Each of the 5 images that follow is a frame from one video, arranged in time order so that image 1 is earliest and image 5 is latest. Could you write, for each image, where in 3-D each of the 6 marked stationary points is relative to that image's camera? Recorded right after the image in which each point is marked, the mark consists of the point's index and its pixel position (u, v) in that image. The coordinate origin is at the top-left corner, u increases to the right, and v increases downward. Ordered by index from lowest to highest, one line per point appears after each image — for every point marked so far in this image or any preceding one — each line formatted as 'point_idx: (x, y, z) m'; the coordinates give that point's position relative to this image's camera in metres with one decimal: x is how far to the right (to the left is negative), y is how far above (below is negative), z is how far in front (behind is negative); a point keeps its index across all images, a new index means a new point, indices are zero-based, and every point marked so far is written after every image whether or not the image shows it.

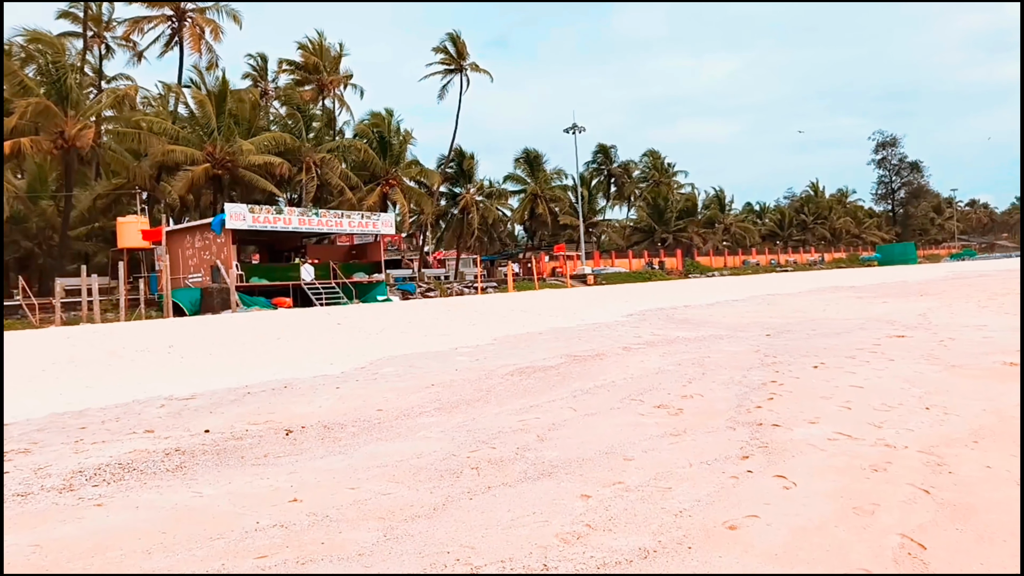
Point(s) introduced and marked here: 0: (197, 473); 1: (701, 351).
0: (-2.1, -1.2, +4.5) m
1: (+2.5, -0.8, +9.1) m
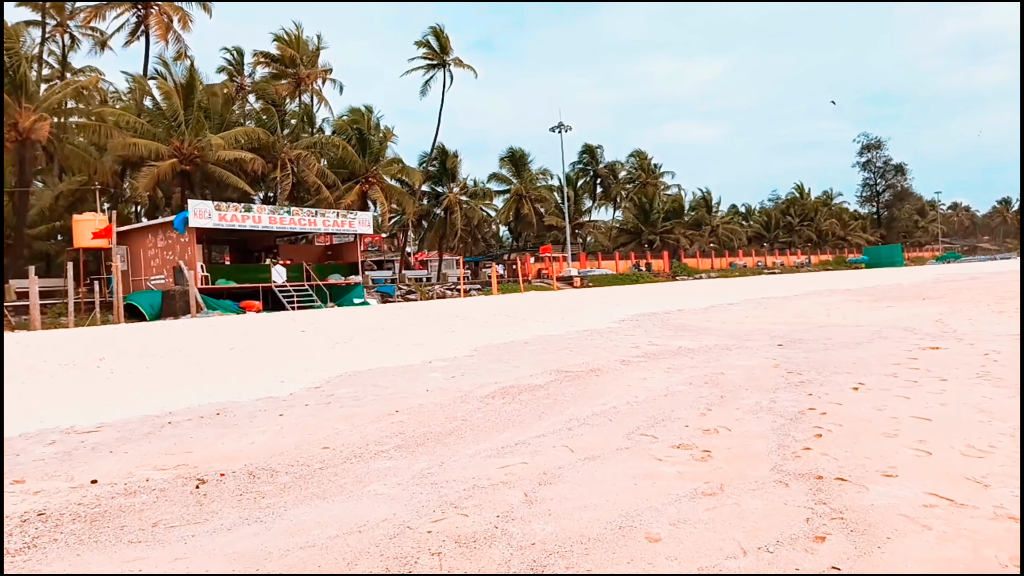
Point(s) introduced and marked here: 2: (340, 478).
0: (-2.2, -1.3, +3.2) m
1: (+2.3, -0.9, +7.9) m
2: (-1.1, -1.2, +4.3) m
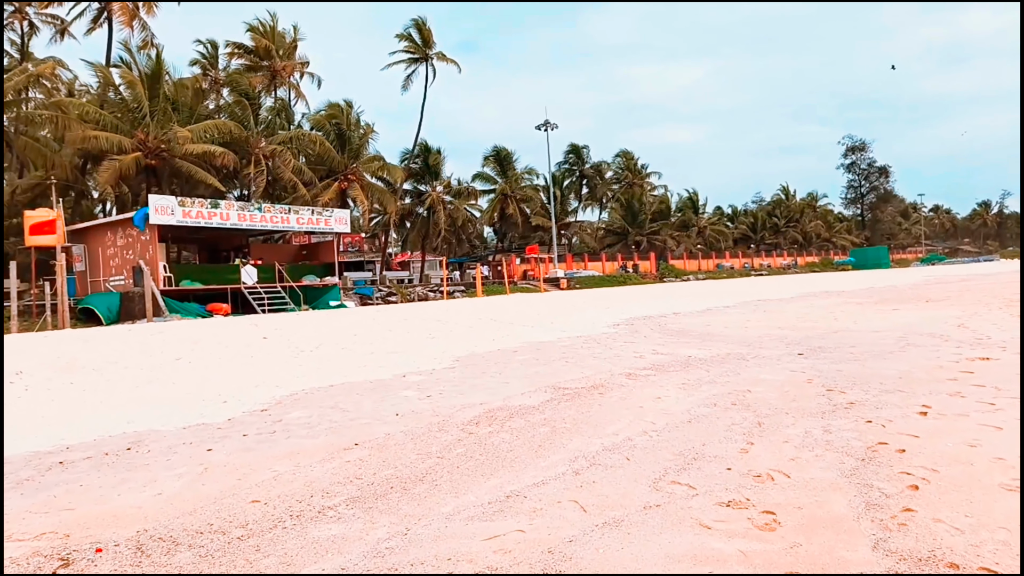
0: (-2.2, -1.3, +2.0) m
1: (+2.2, -0.9, +6.8) m
2: (-1.1, -1.2, +3.1) m
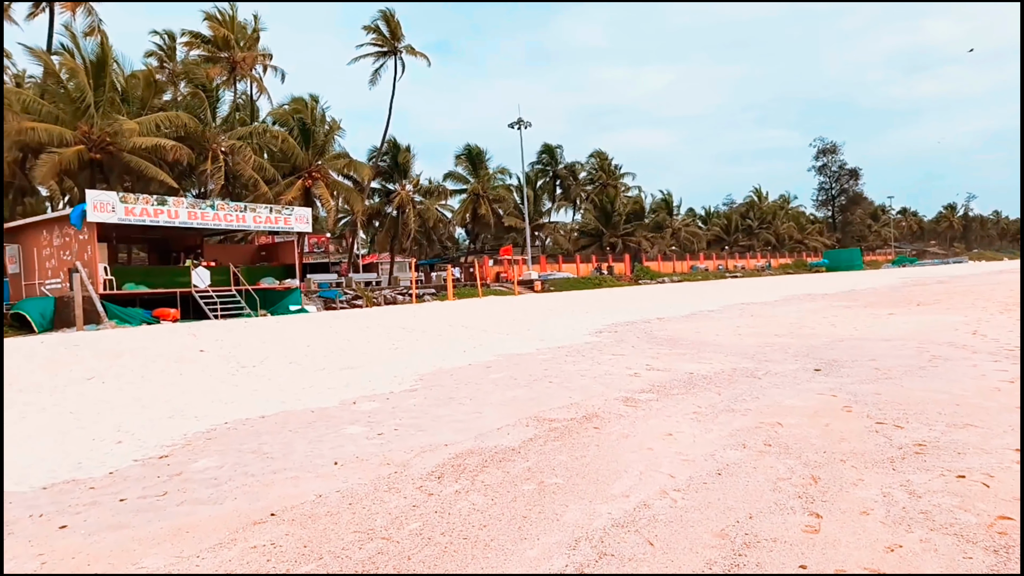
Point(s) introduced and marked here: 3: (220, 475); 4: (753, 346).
0: (-2.2, -1.3, +0.6) m
1: (+2.0, -1.0, +5.6) m
2: (-1.2, -1.2, +1.7) m
3: (-1.8, -1.1, +4.2) m
4: (+3.7, -0.9, +10.5) m
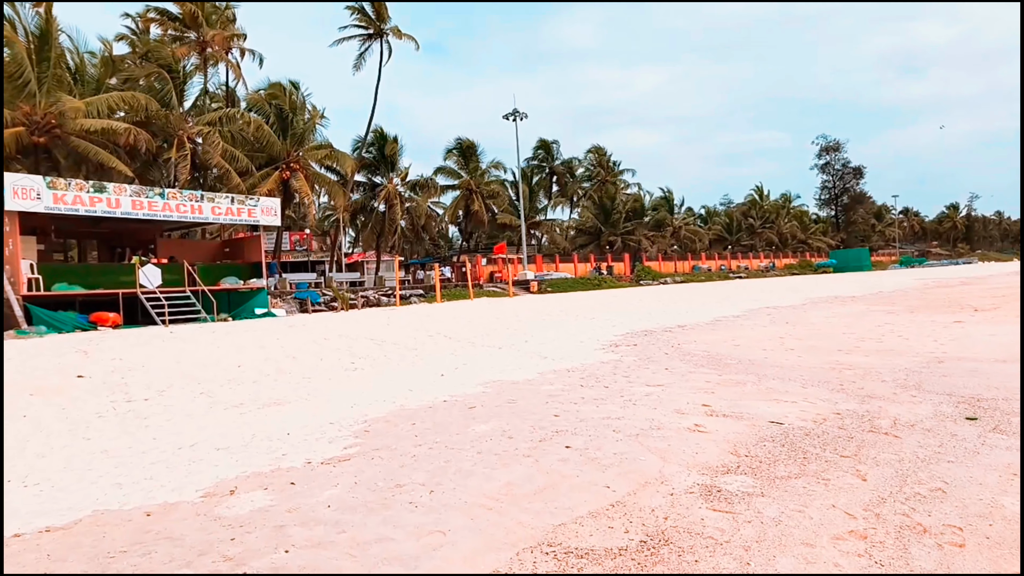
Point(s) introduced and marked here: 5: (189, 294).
0: (-2.2, -1.3, -2.1) m
1: (+1.9, -1.0, +2.9) m
2: (-1.2, -1.3, -1.0) m
3: (-1.8, -1.2, +1.5) m
4: (+3.6, -0.9, +7.8) m
5: (-8.8, -0.2, +18.7) m
